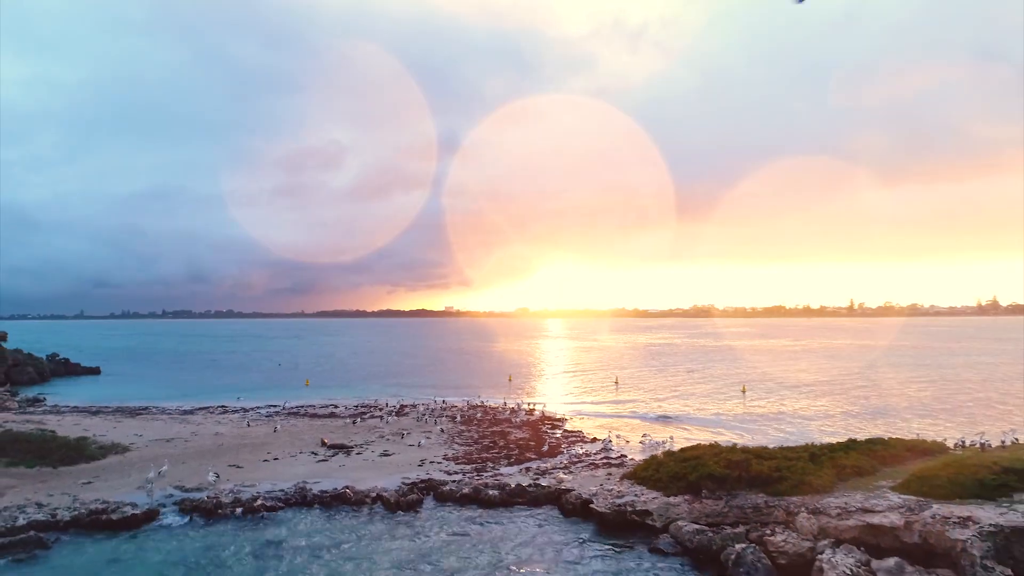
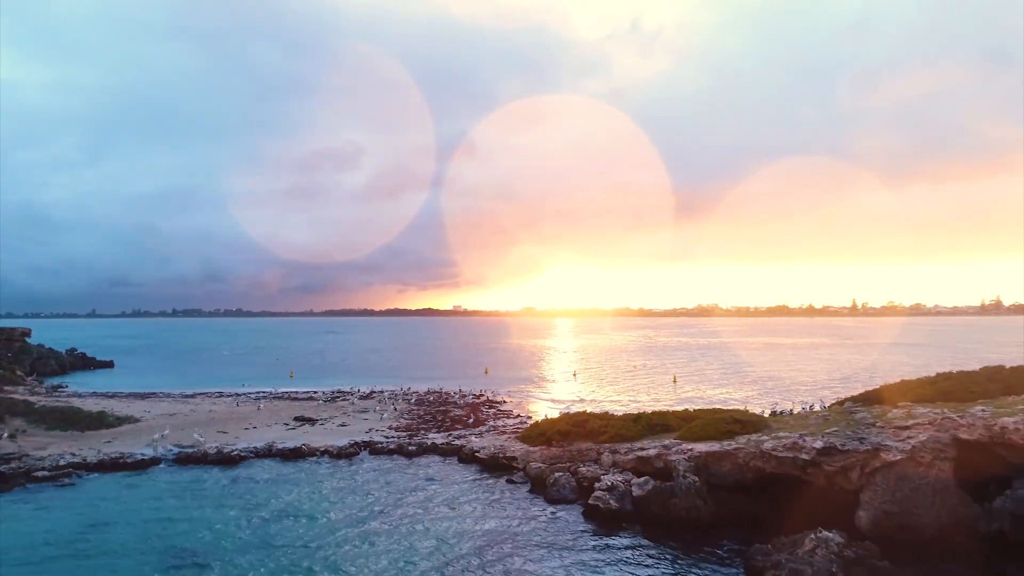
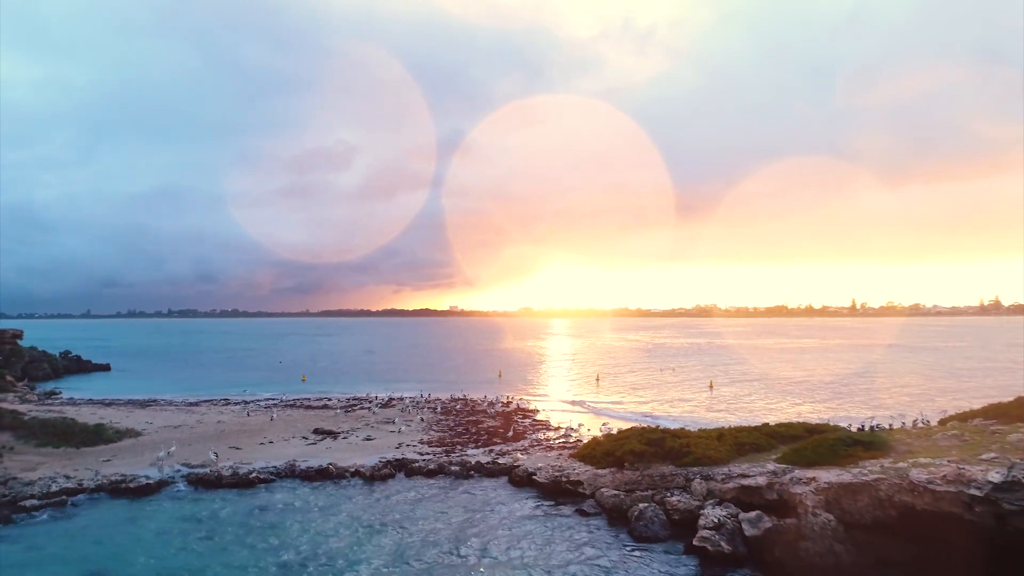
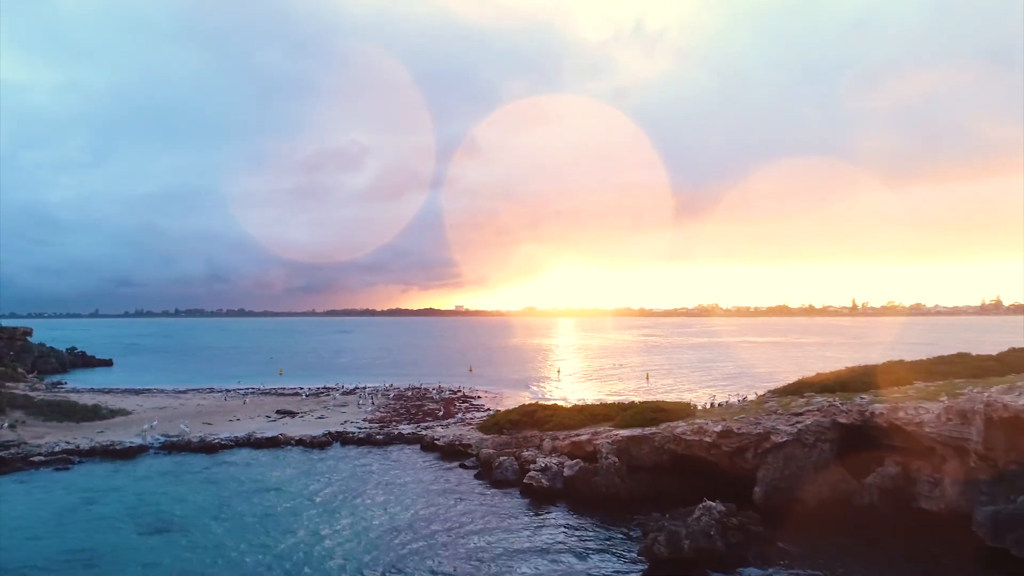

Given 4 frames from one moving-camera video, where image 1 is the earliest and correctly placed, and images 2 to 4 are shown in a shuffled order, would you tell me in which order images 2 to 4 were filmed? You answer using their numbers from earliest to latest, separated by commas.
3, 2, 4
